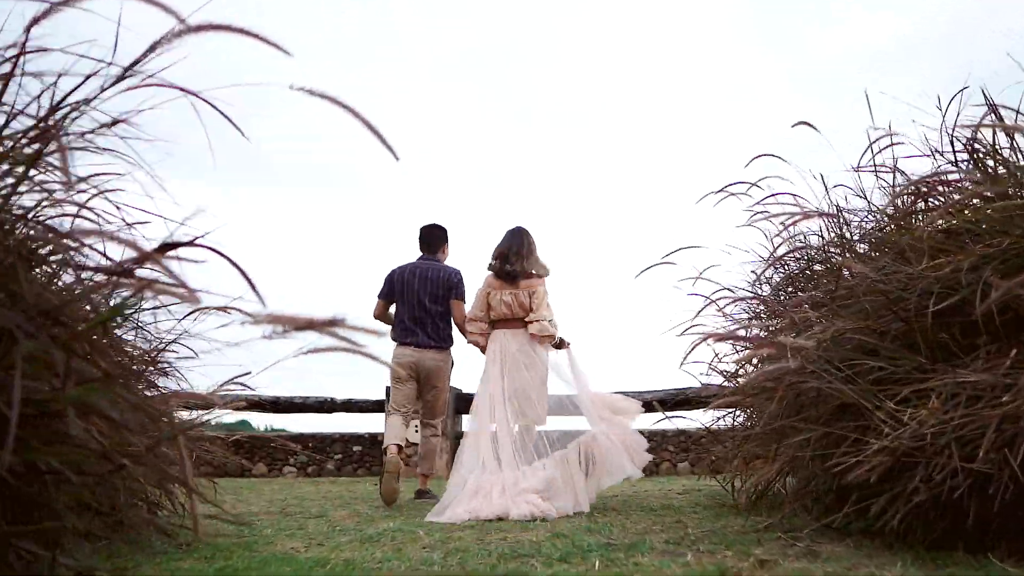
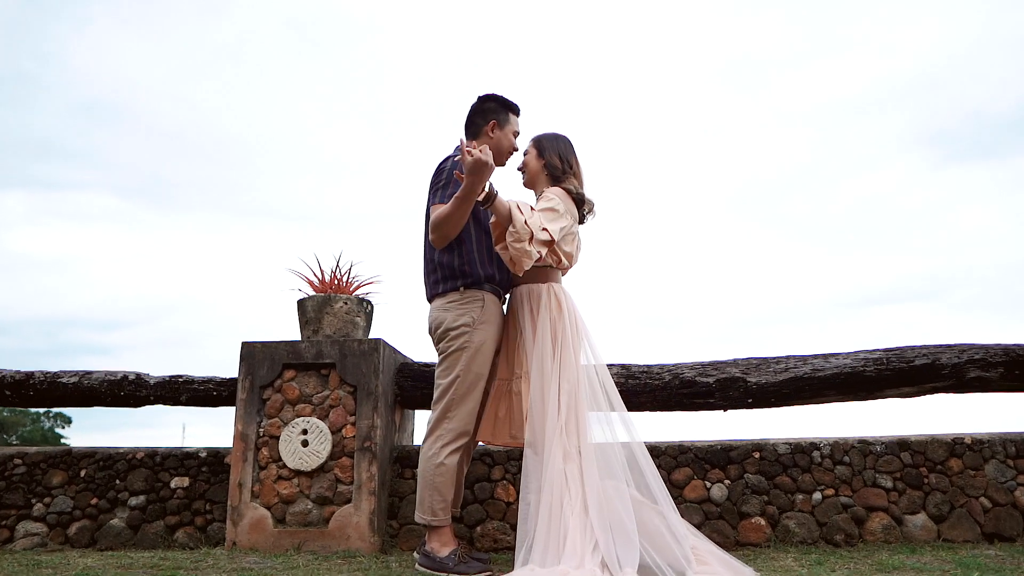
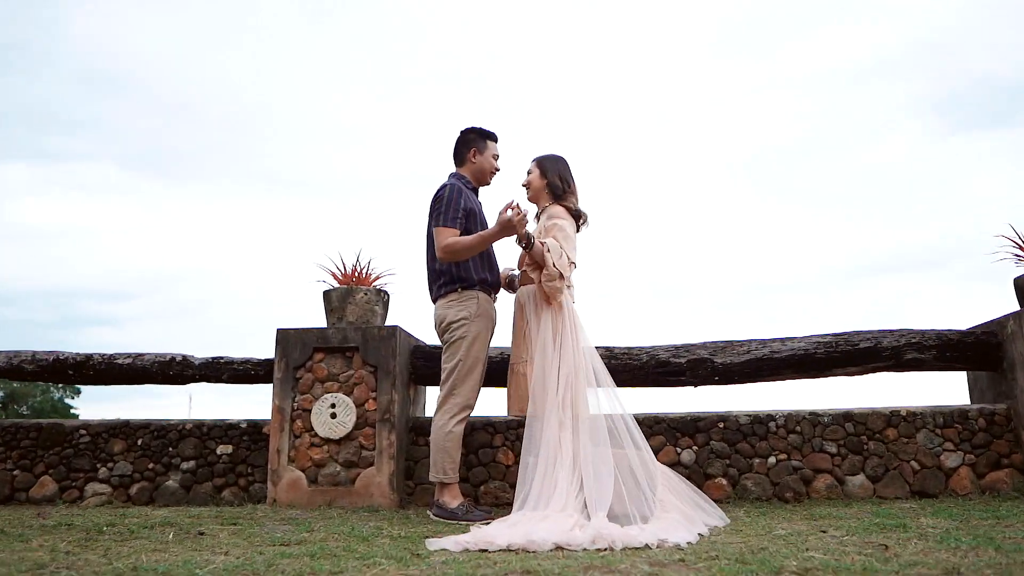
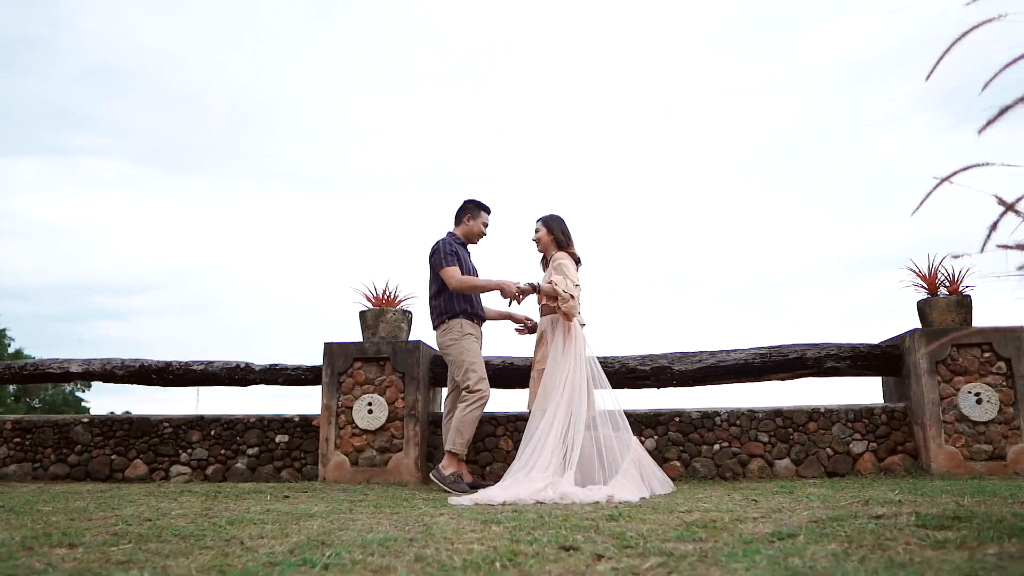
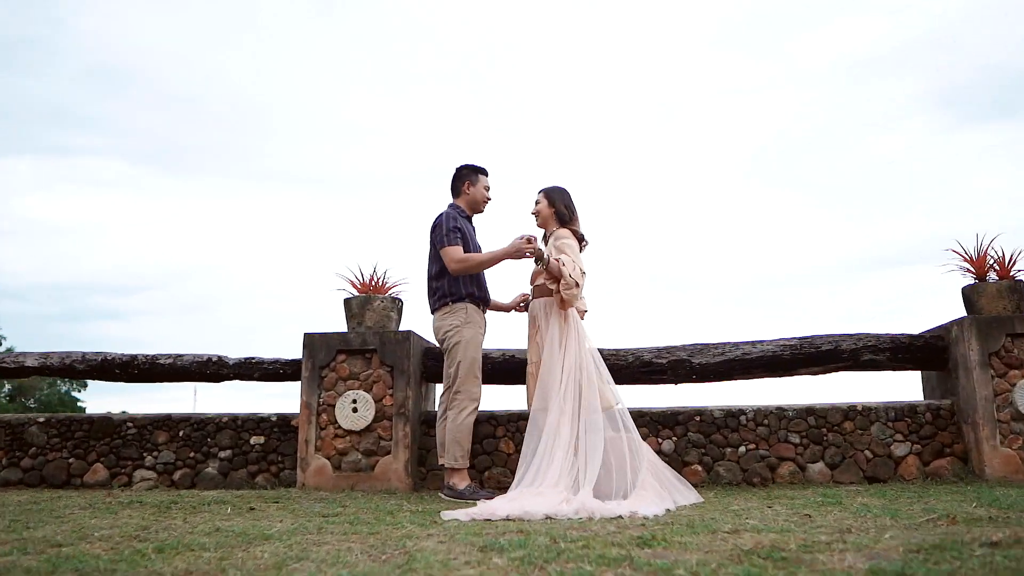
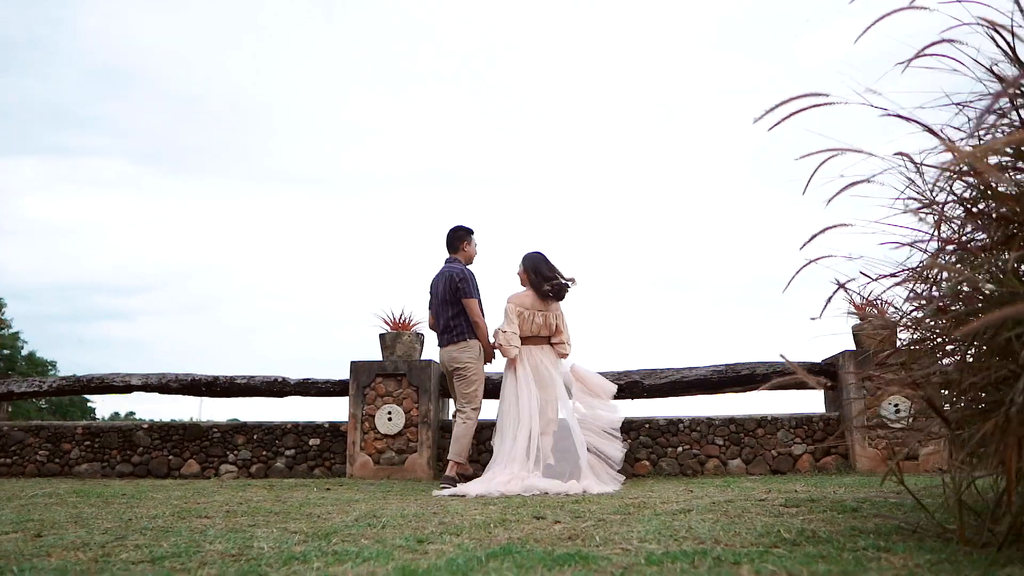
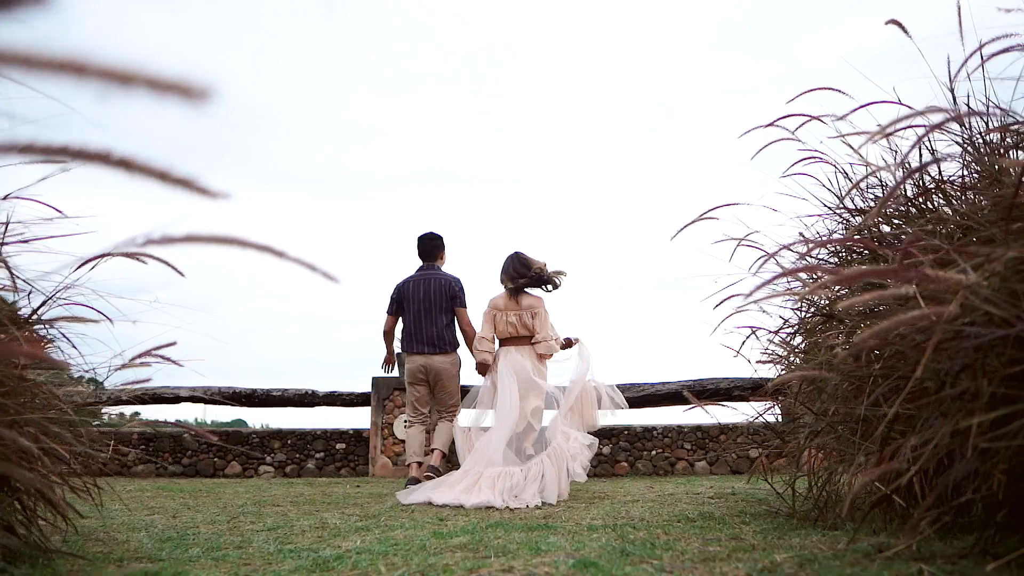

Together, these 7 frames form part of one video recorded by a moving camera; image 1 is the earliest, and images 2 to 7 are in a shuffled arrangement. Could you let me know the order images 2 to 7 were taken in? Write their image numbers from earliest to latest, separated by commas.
7, 6, 4, 5, 3, 2
